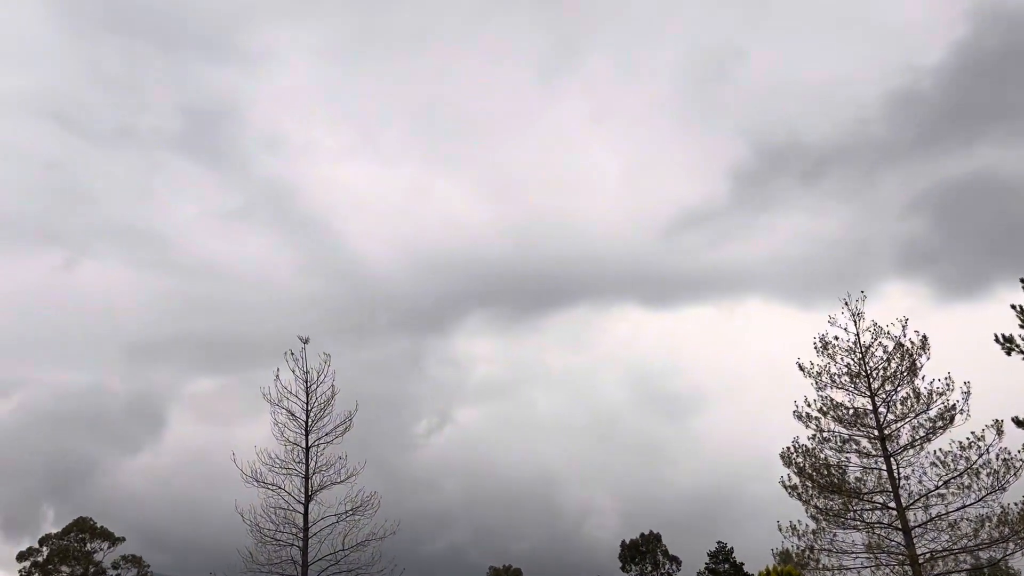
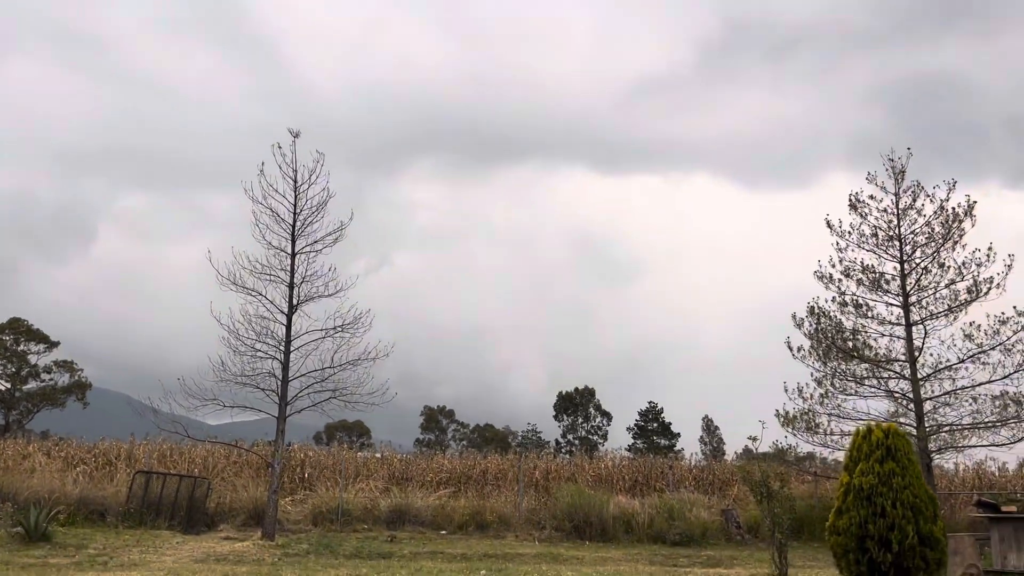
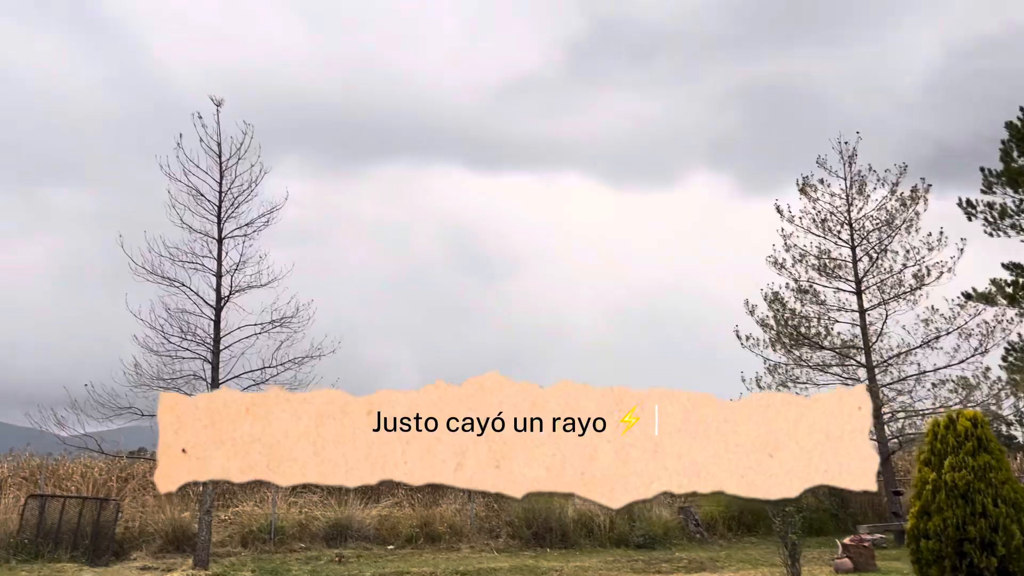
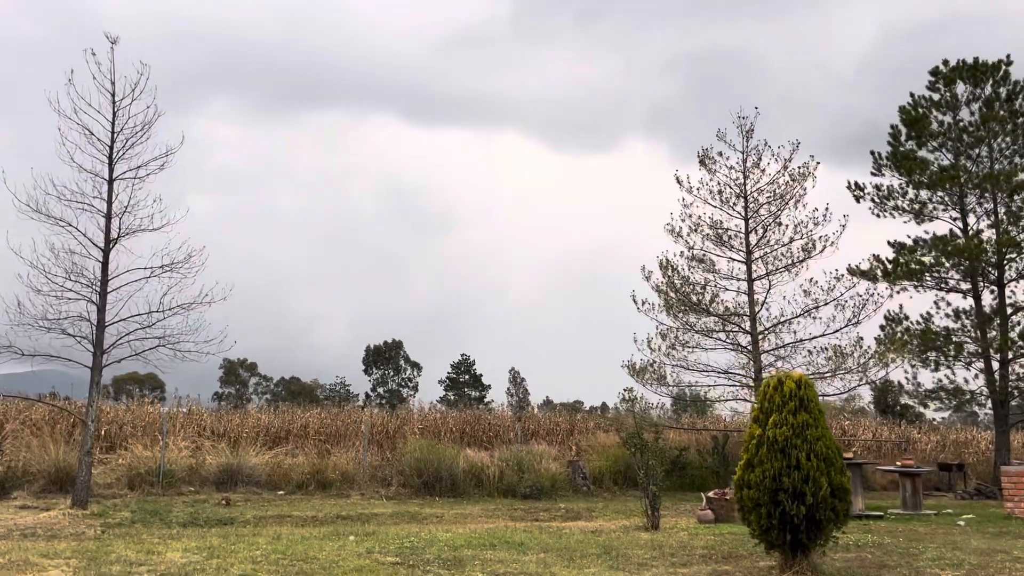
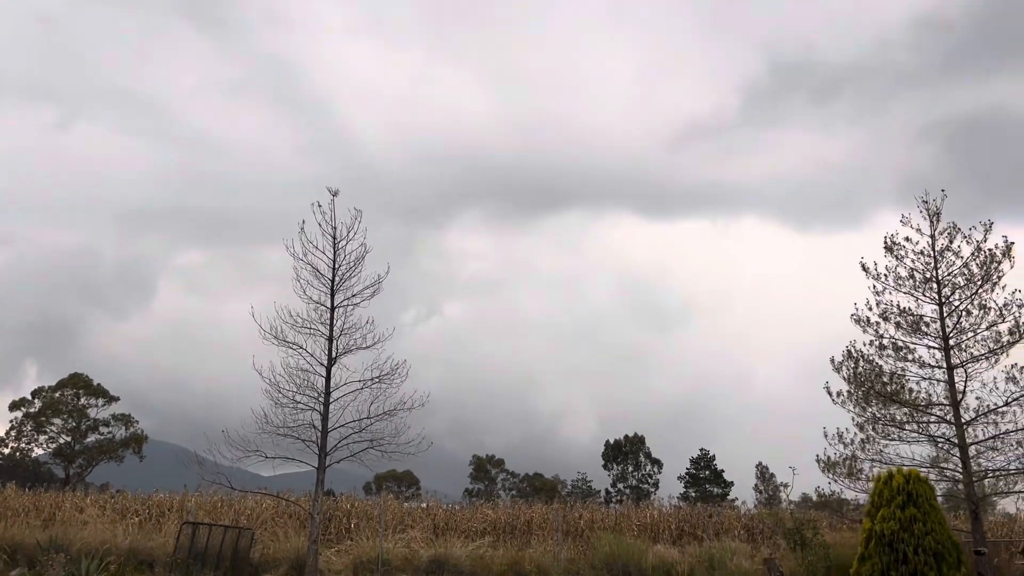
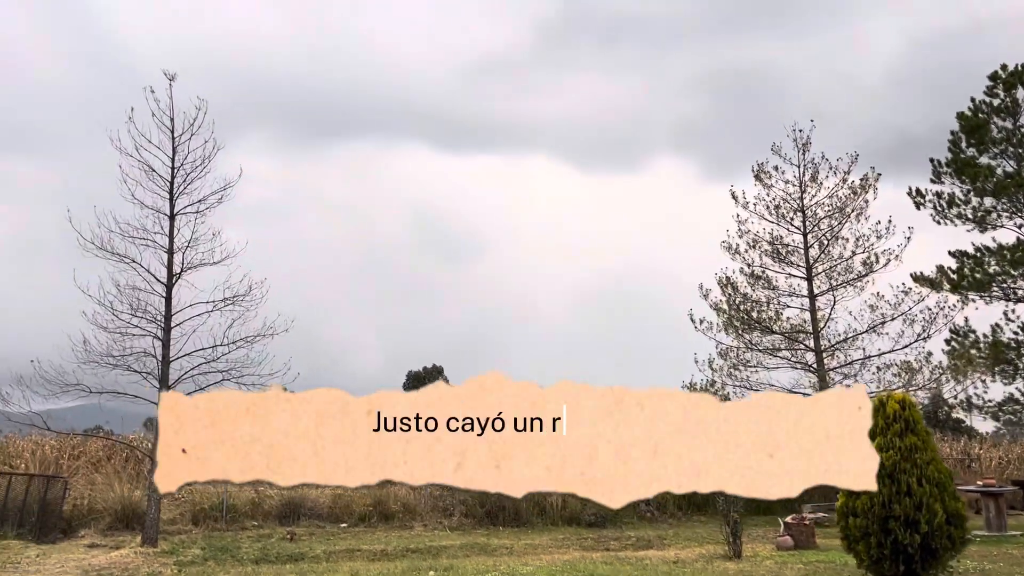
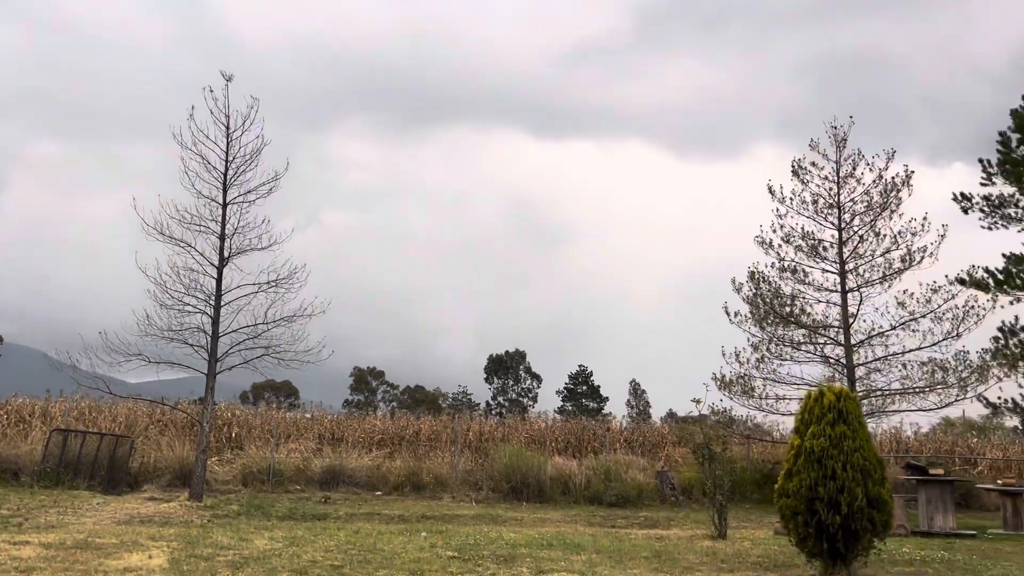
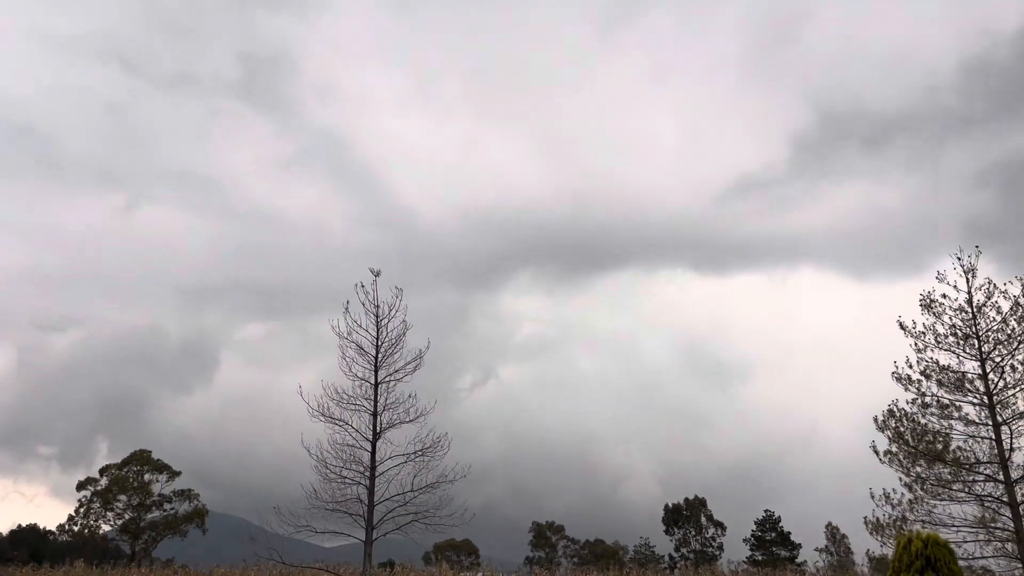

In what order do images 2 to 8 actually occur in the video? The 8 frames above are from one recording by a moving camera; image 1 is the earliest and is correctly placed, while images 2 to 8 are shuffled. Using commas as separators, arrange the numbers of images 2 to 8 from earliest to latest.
8, 5, 2, 7, 4, 6, 3
